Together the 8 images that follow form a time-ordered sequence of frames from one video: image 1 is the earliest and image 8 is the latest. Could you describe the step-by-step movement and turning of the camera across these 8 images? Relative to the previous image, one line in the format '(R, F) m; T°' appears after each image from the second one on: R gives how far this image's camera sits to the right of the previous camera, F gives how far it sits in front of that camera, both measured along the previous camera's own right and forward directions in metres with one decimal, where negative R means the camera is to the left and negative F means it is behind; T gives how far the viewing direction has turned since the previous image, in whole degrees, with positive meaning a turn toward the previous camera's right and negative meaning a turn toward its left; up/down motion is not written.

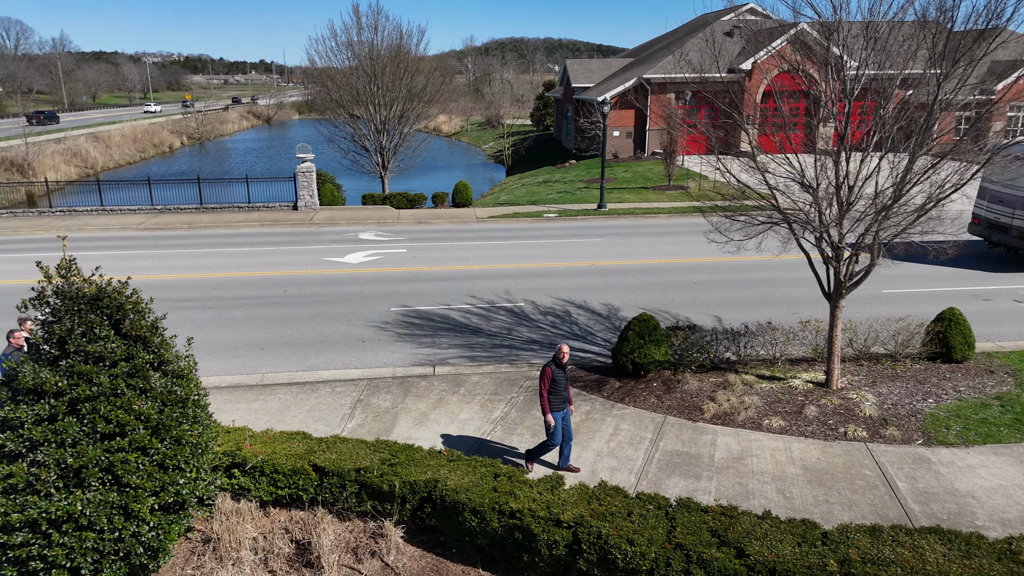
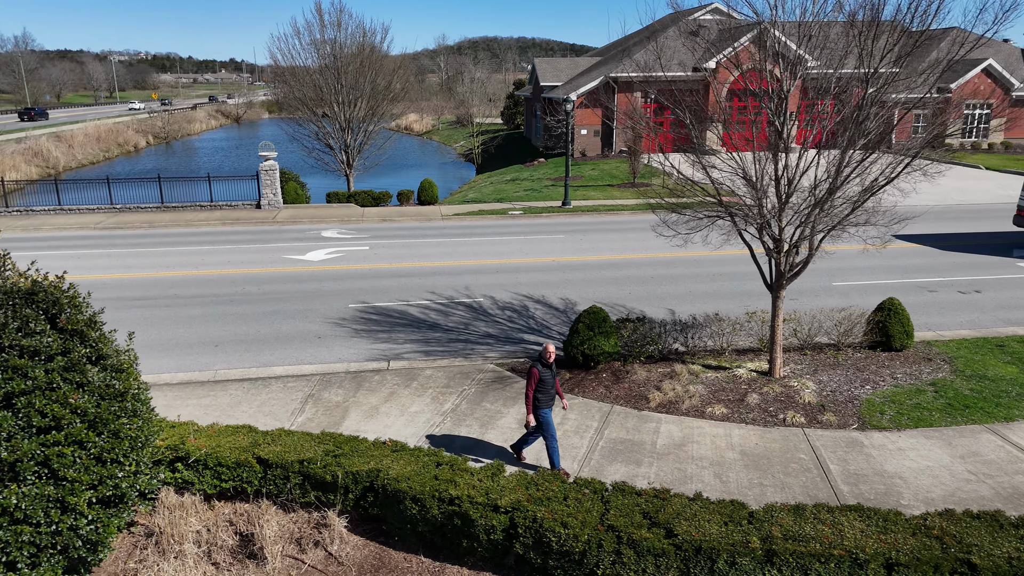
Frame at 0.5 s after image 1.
(+0.3, -0.1) m; +2°
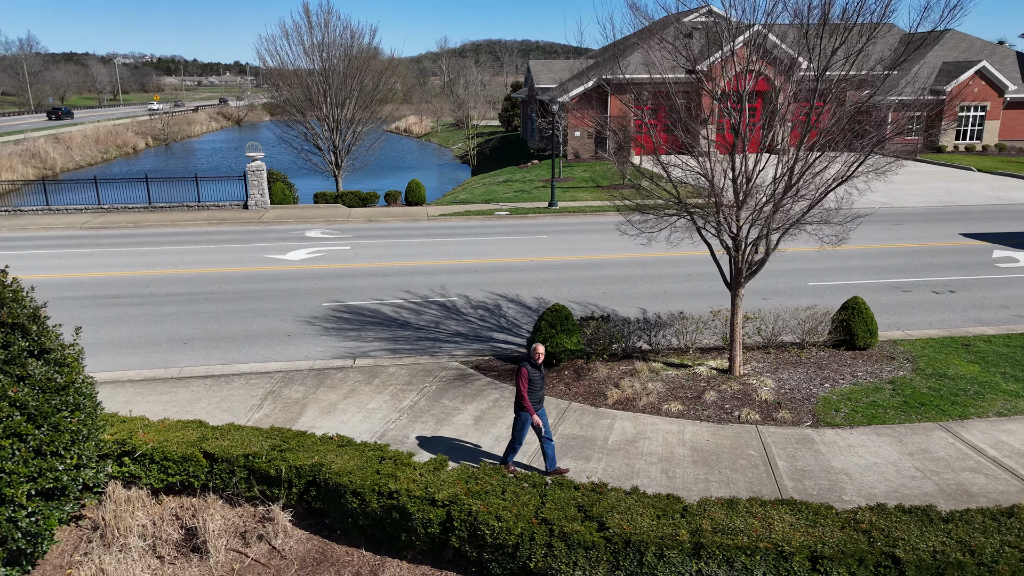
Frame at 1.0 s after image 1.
(+0.5, 0.0) m; 0°
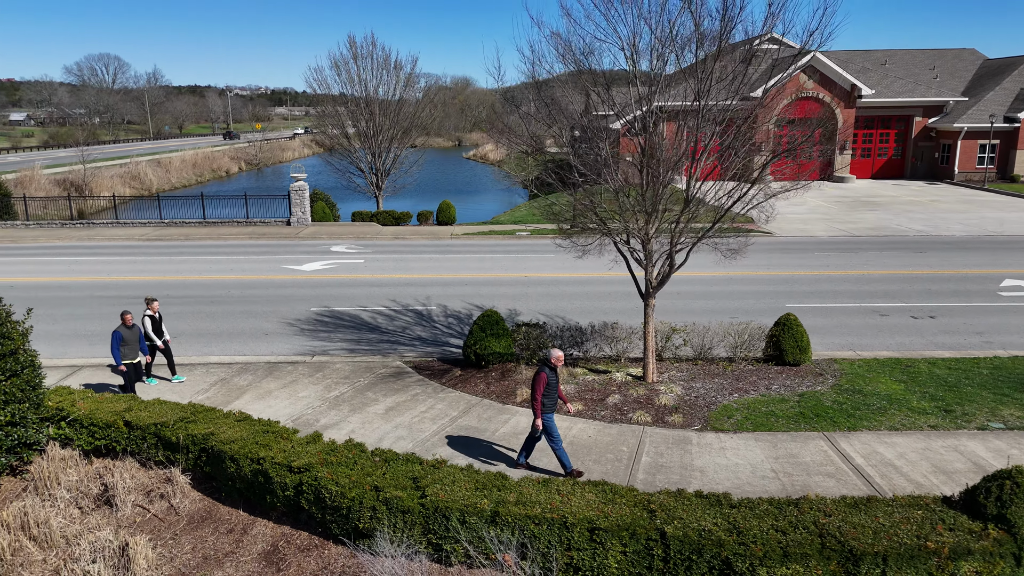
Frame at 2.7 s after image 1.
(+2.1, -0.5) m; -7°
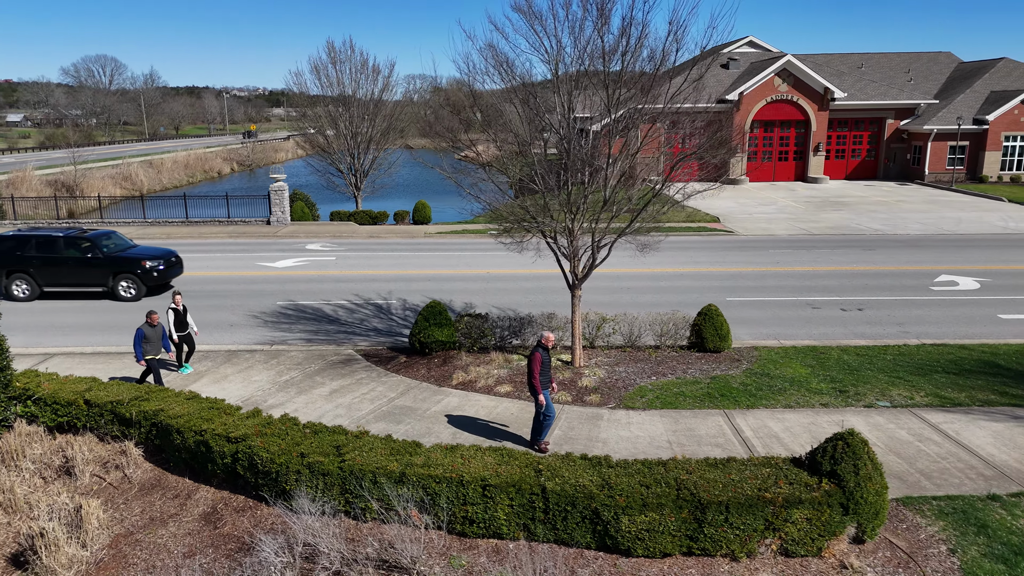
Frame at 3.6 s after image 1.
(+0.8, -0.8) m; 0°
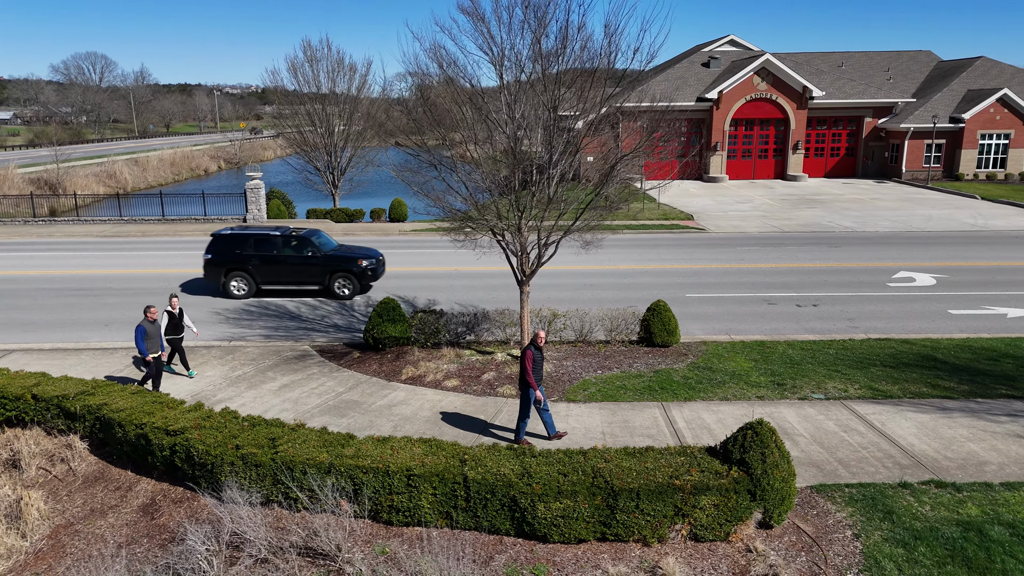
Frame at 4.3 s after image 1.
(+0.6, -0.2) m; +1°
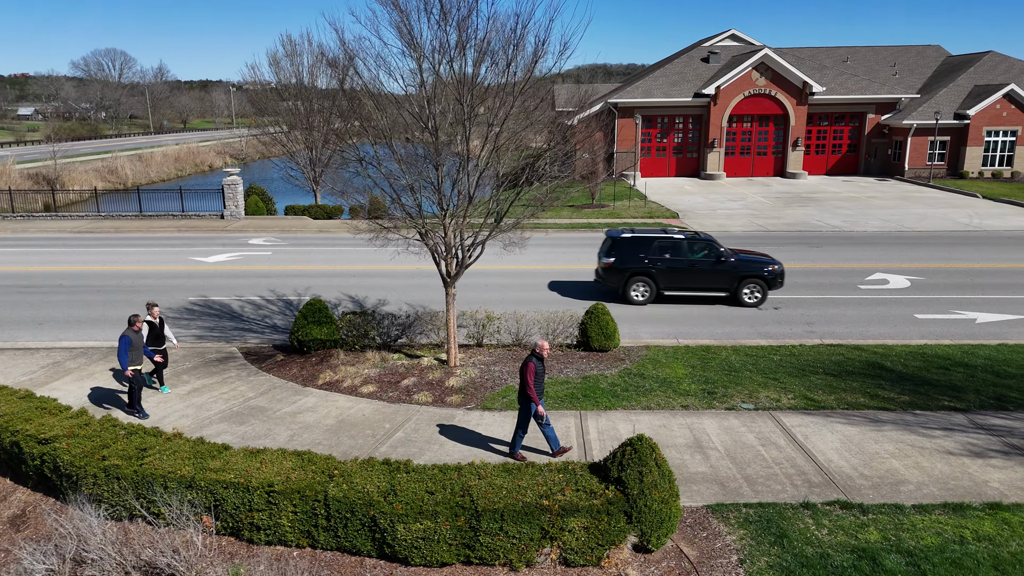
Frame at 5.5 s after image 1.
(+1.2, +0.4) m; -1°
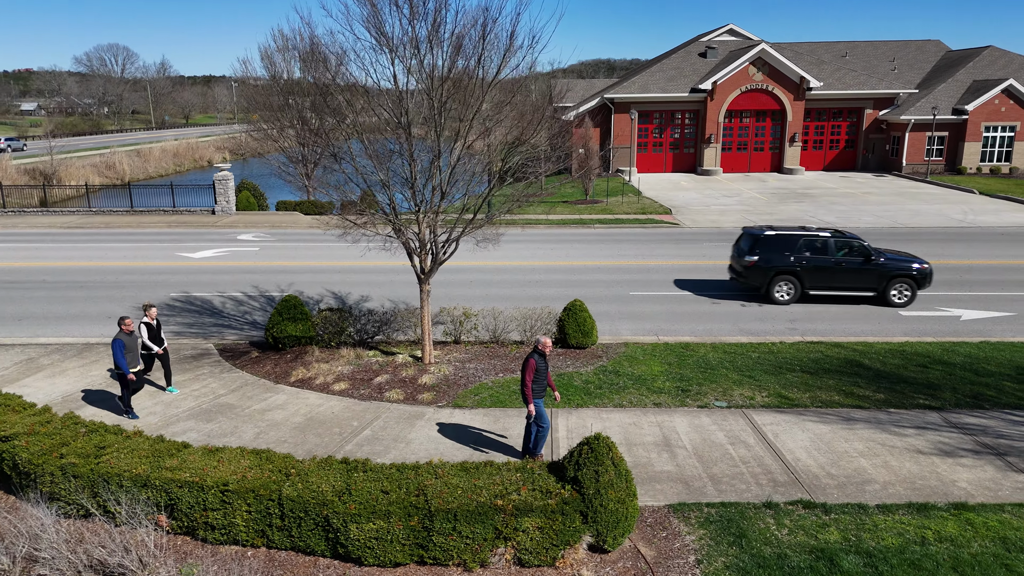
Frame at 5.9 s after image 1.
(+0.4, +0.1) m; 0°
